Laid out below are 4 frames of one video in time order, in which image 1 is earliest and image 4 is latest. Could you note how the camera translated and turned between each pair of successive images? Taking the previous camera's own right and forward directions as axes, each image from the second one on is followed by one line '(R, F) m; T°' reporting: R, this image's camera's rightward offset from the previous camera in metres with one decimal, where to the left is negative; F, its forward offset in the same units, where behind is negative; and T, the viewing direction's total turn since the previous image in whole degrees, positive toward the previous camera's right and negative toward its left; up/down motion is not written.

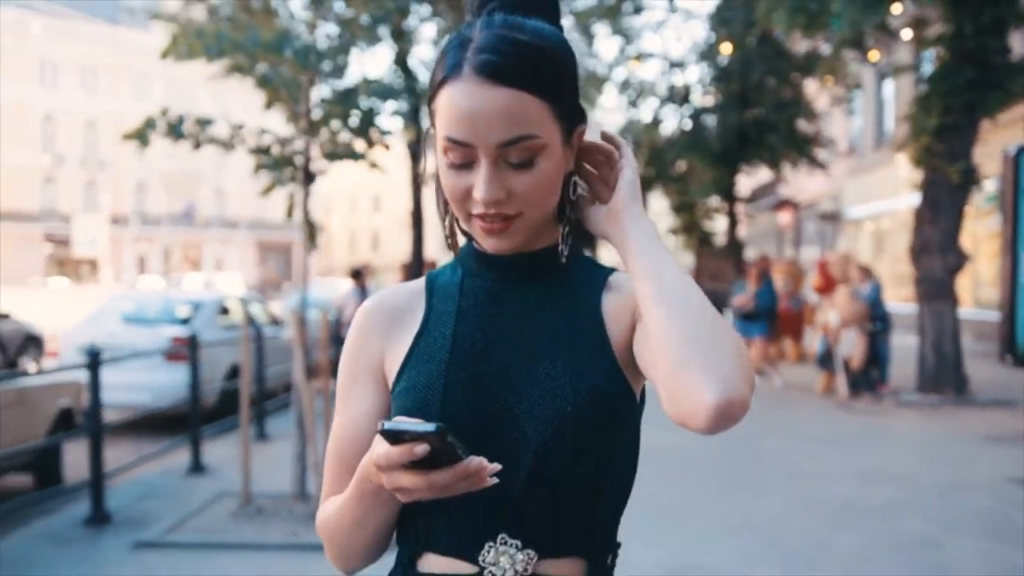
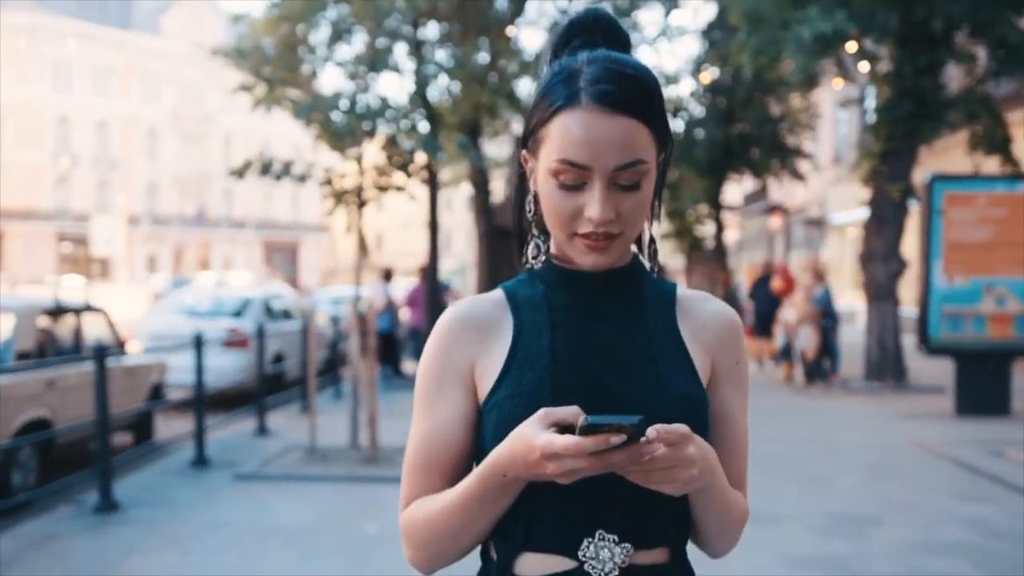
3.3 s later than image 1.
(0.0, -1.9) m; 0°
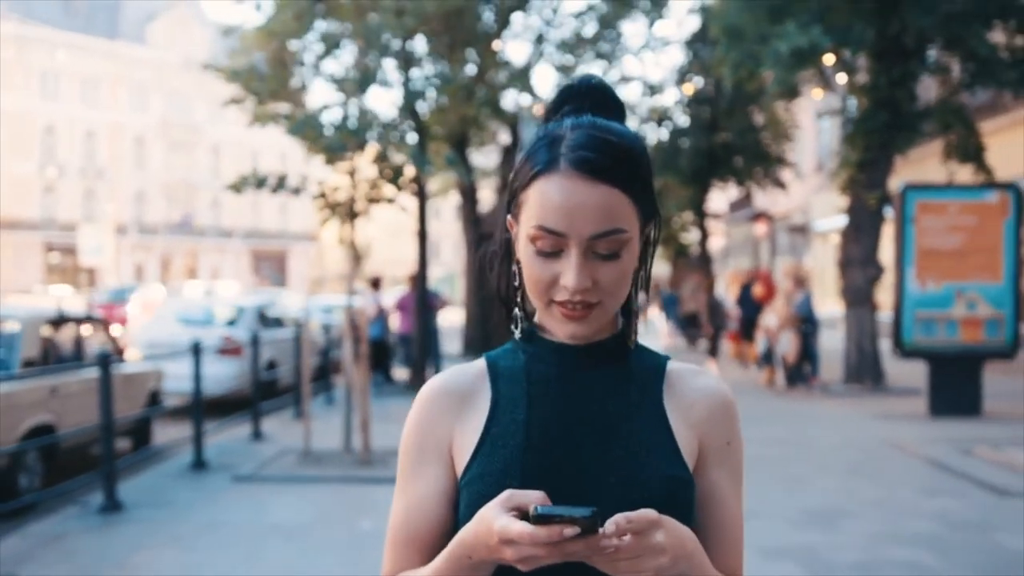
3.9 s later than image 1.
(0.0, -0.3) m; +1°
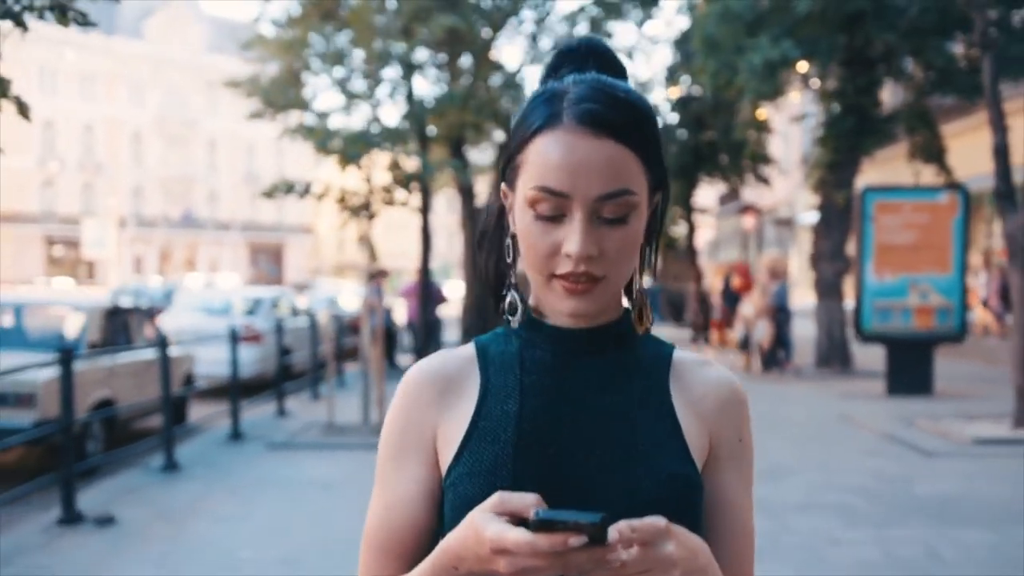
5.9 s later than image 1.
(0.0, -1.2) m; 0°
